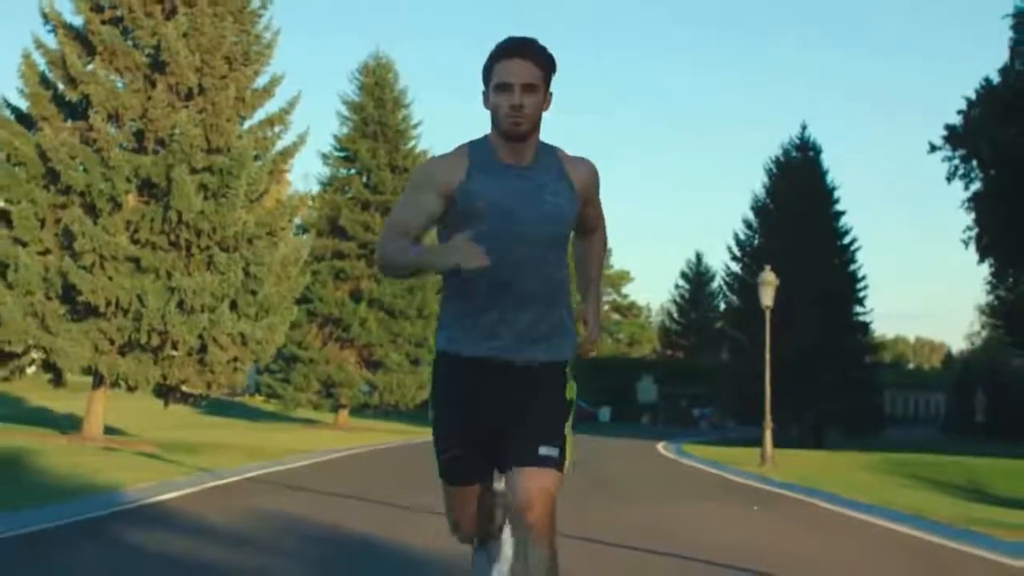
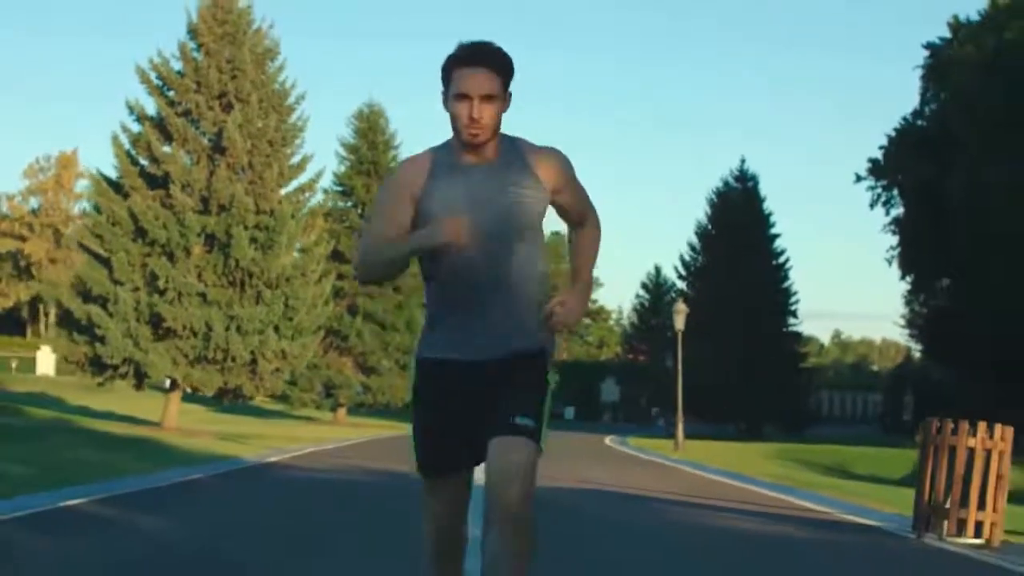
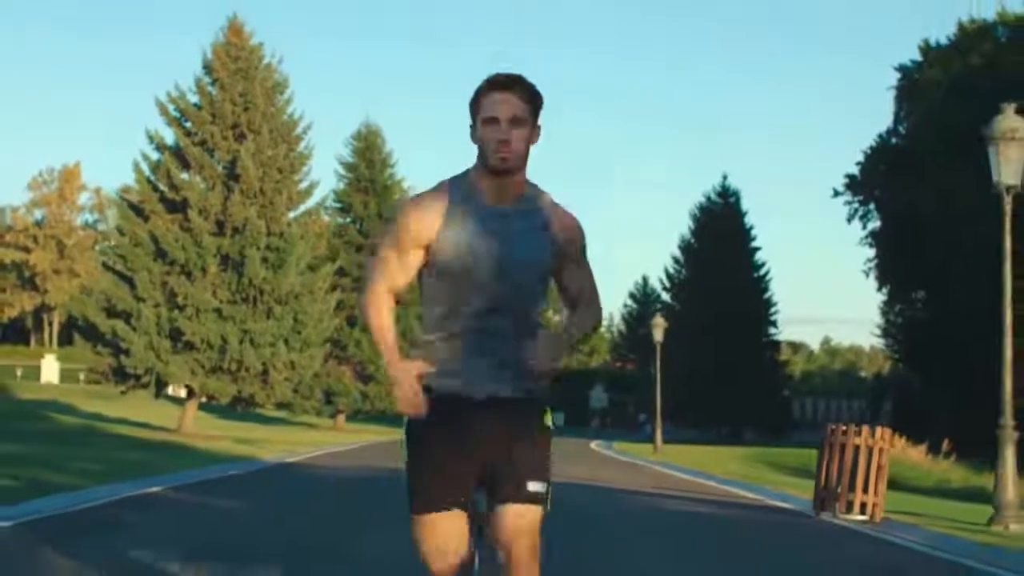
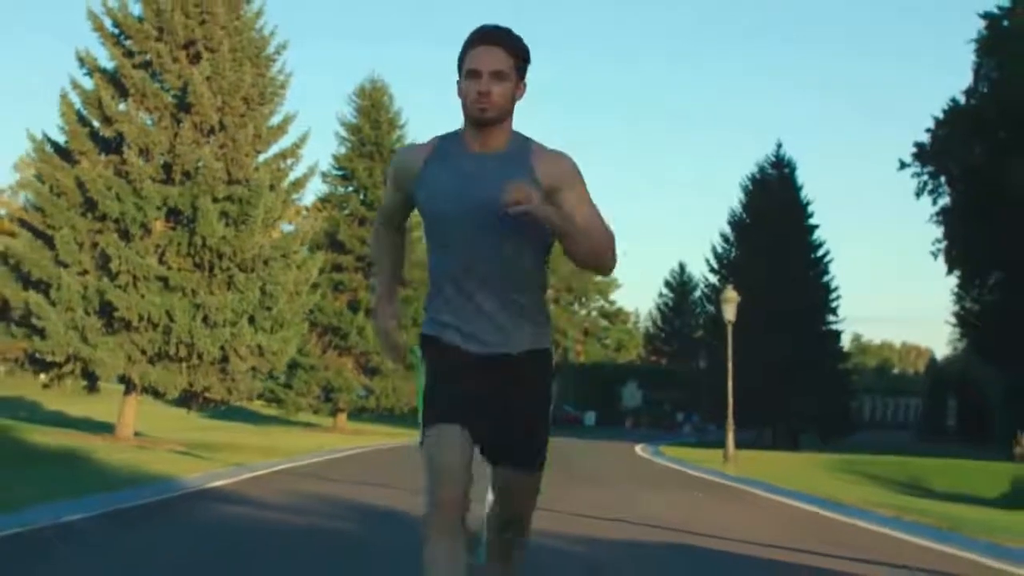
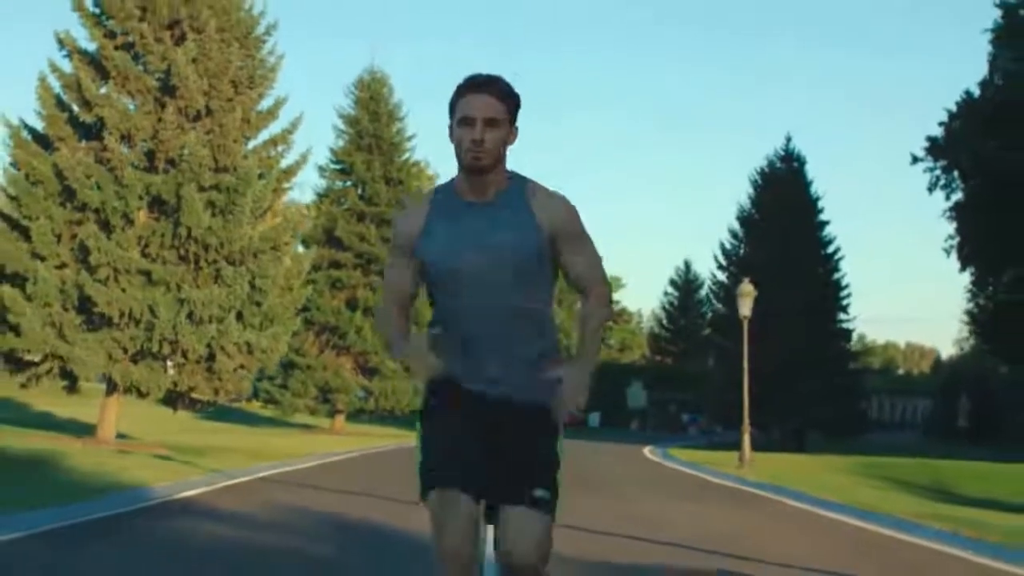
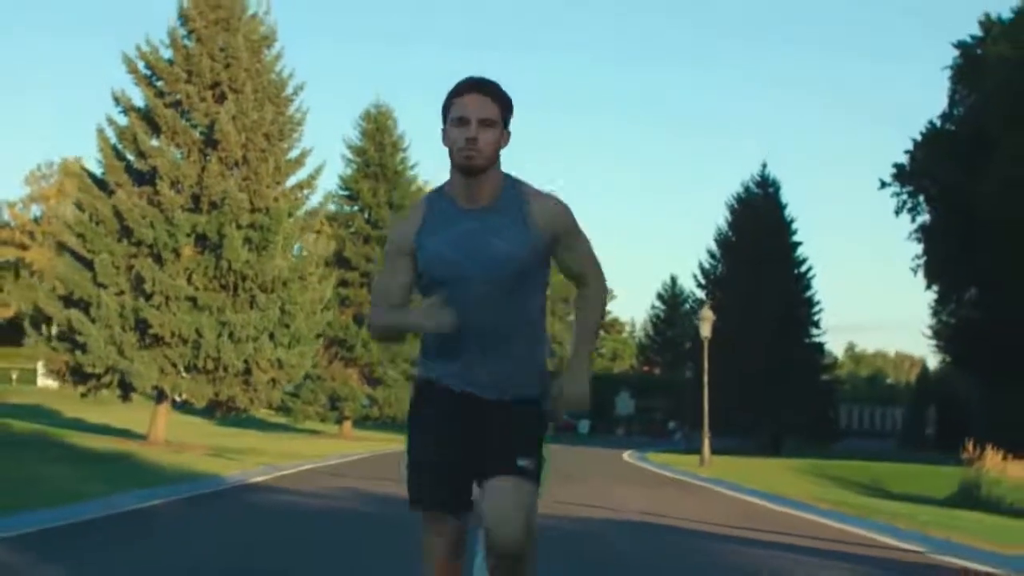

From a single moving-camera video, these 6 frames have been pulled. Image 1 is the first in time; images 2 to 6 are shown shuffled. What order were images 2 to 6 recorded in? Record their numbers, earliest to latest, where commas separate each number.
5, 4, 6, 2, 3
